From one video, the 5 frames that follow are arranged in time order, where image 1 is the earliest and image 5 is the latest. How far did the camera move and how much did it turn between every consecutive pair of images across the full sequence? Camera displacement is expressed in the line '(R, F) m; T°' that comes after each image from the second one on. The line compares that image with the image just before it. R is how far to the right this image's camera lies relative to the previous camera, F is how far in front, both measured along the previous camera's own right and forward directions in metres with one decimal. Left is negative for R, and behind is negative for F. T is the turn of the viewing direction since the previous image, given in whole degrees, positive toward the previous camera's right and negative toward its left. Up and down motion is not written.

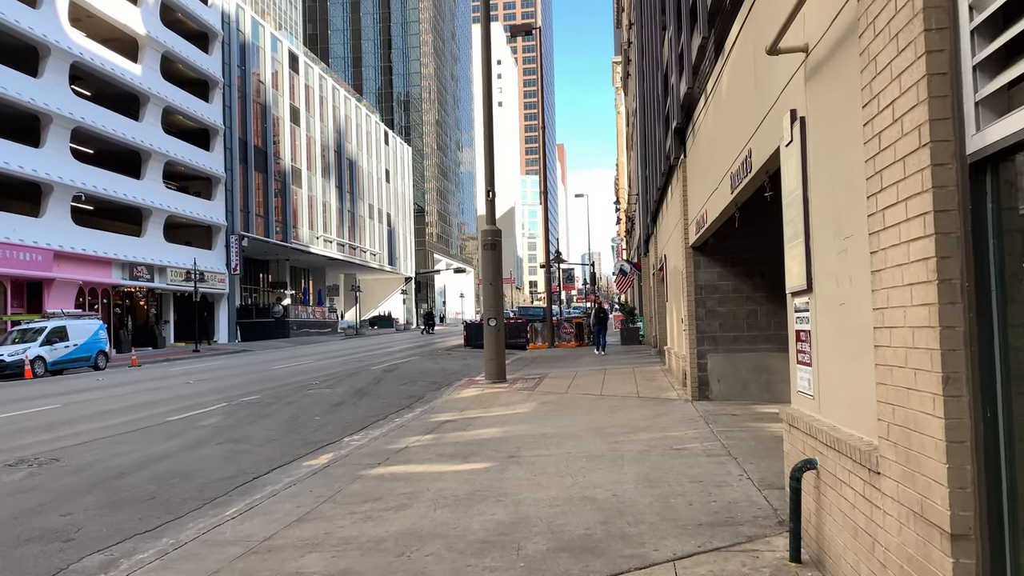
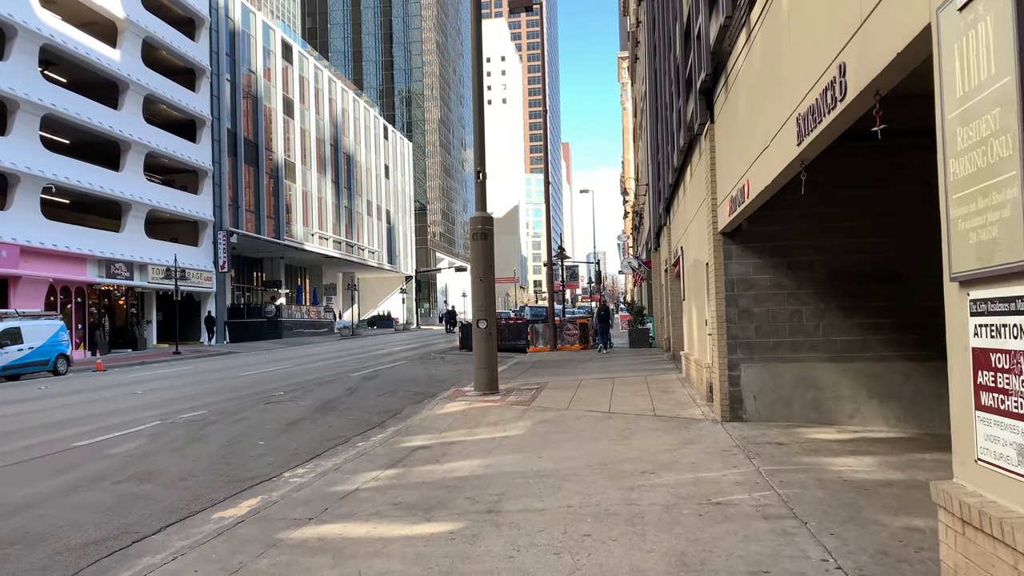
(+0.2, +2.1) m; 0°
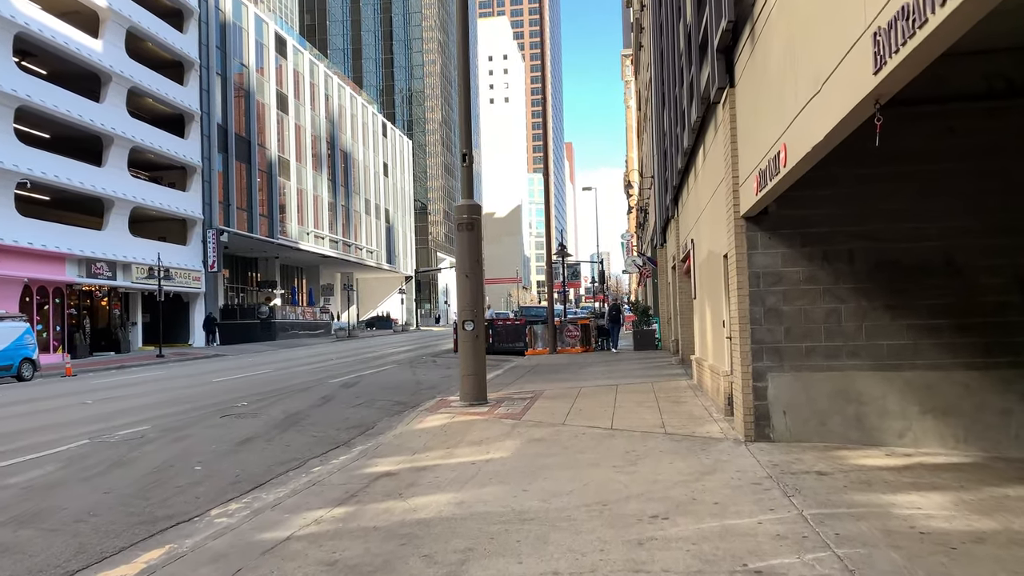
(+0.2, +1.5) m; 0°
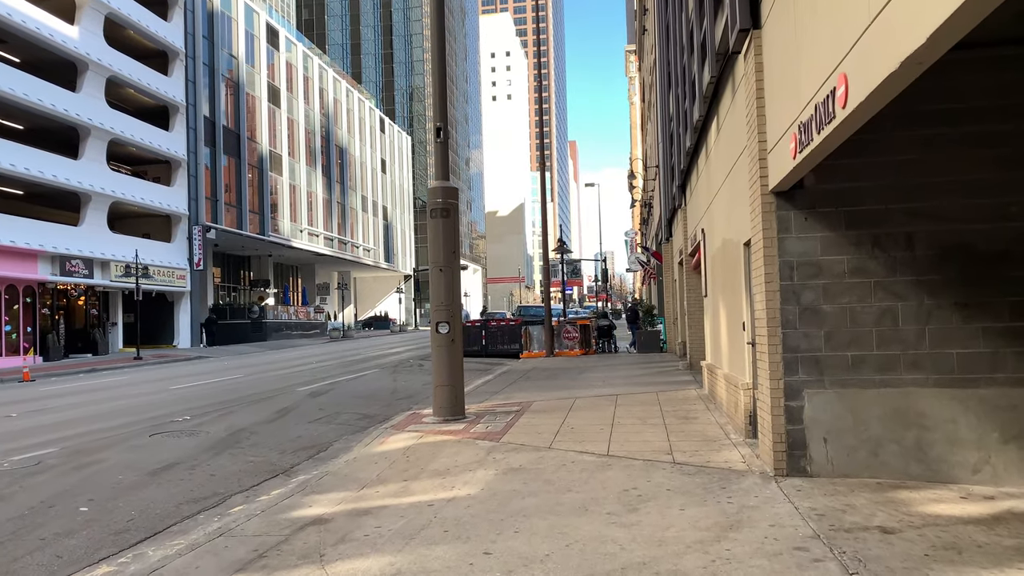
(+0.2, +1.6) m; 0°
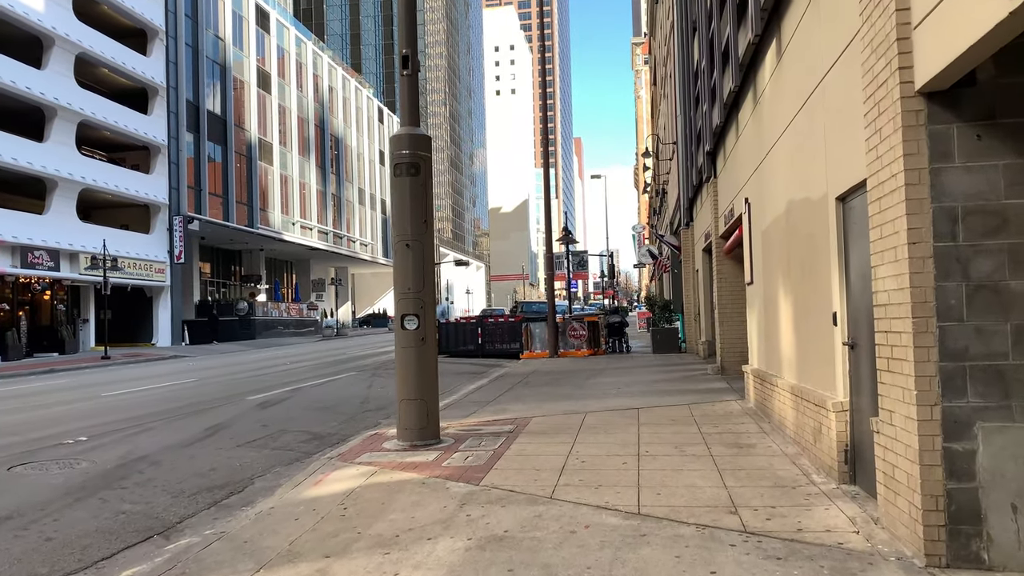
(+0.1, +2.5) m; 0°
